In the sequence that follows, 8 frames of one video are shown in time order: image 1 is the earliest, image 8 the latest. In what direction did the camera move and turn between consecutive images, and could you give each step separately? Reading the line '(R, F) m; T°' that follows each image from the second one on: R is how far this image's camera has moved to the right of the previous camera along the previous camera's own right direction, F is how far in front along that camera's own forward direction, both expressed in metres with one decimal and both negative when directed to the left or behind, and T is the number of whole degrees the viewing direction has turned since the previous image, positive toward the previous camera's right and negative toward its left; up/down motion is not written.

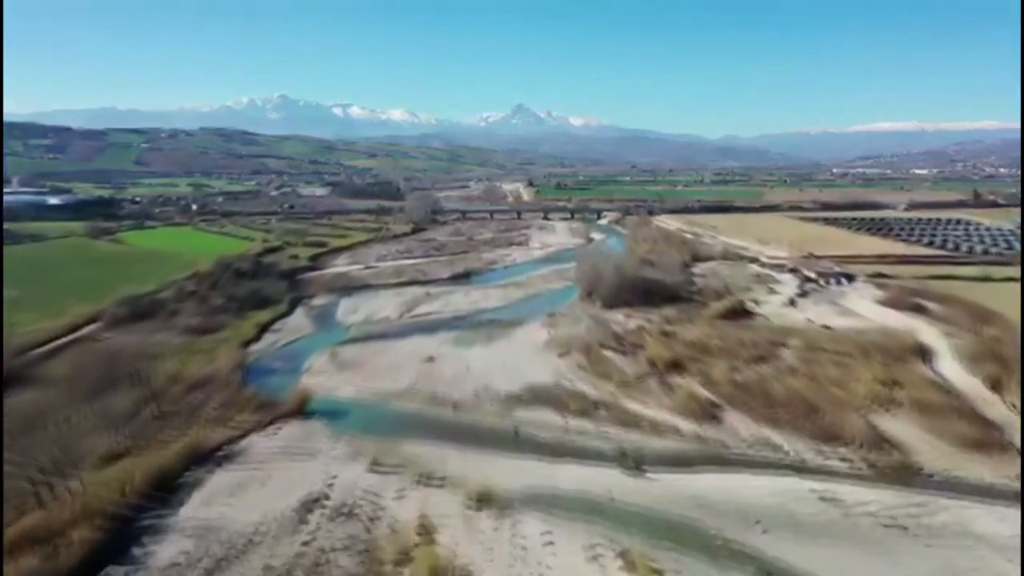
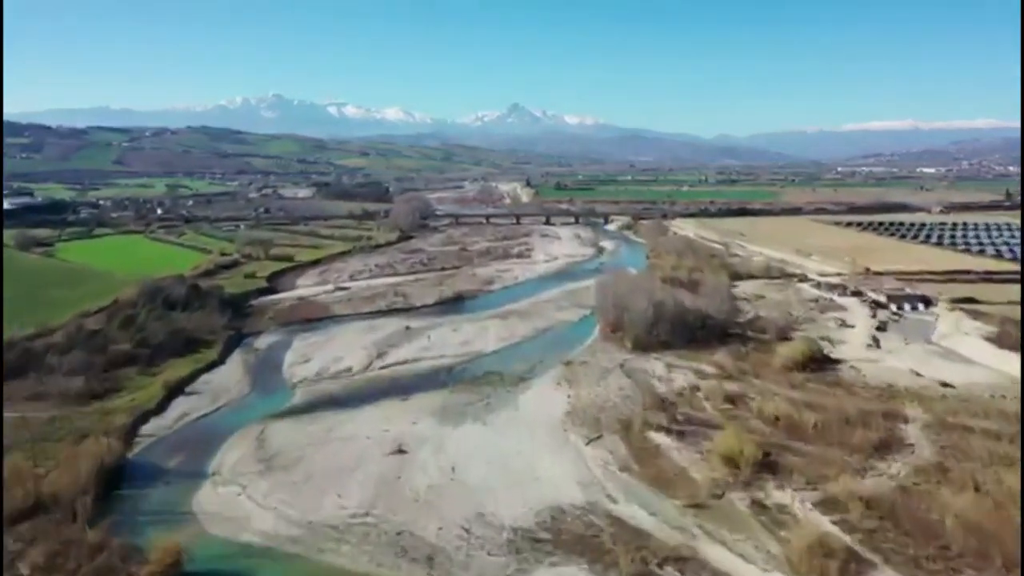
(-0.2, +5.4) m; 0°
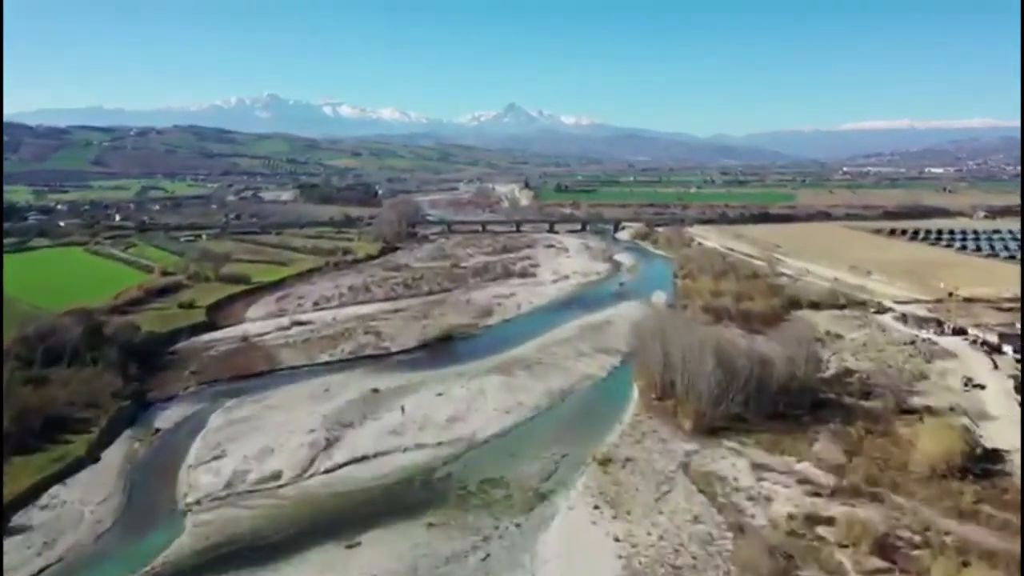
(-0.2, +5.3) m; 0°
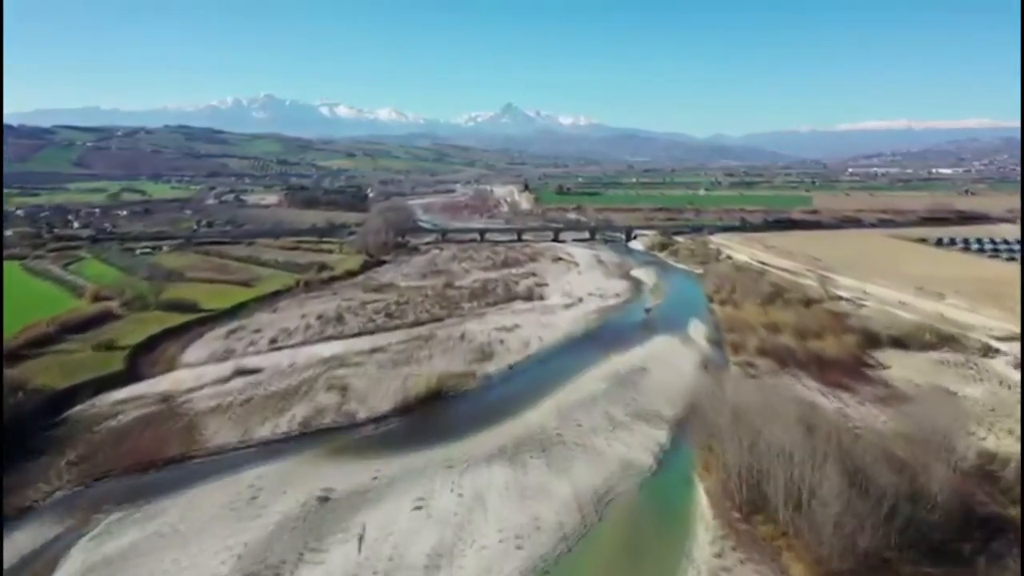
(-0.2, +4.4) m; 0°
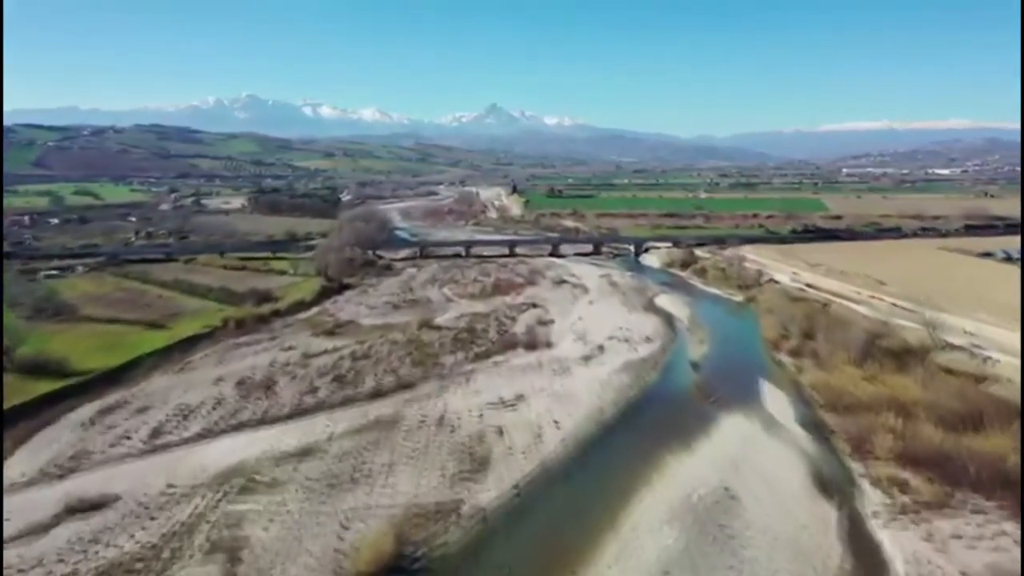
(-0.3, +5.9) m; +1°
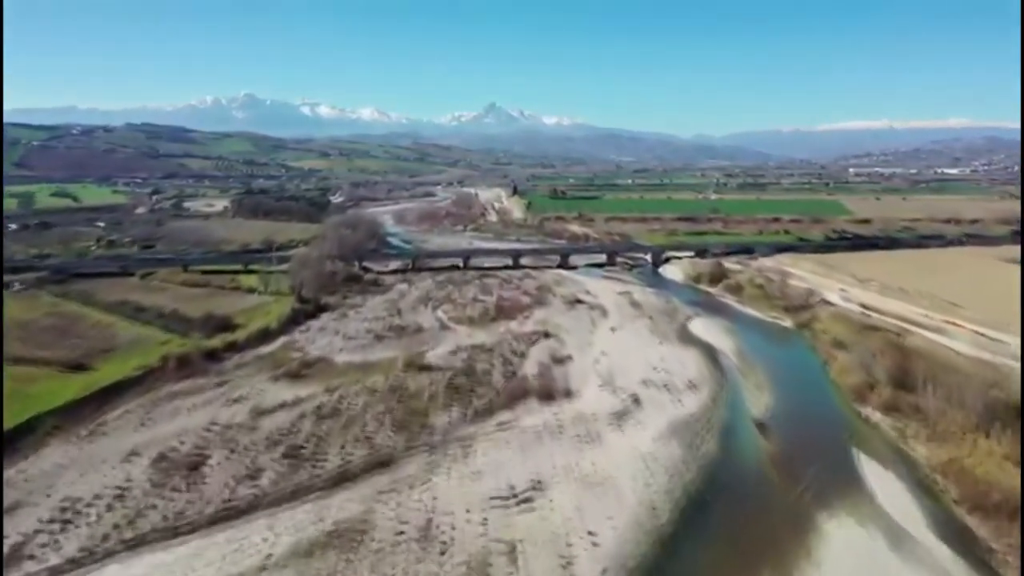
(-0.2, +3.7) m; 0°
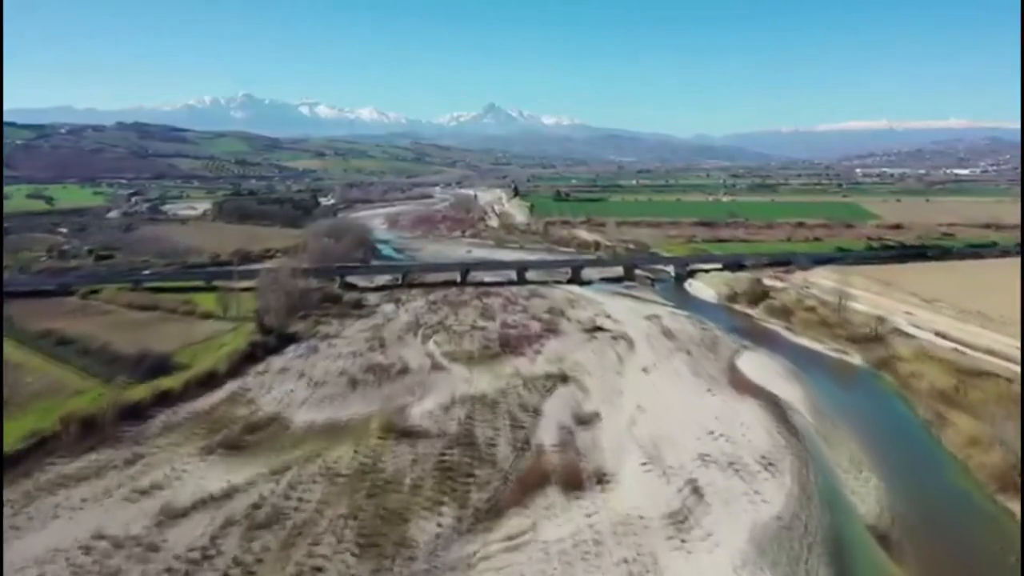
(-0.2, +3.7) m; 0°
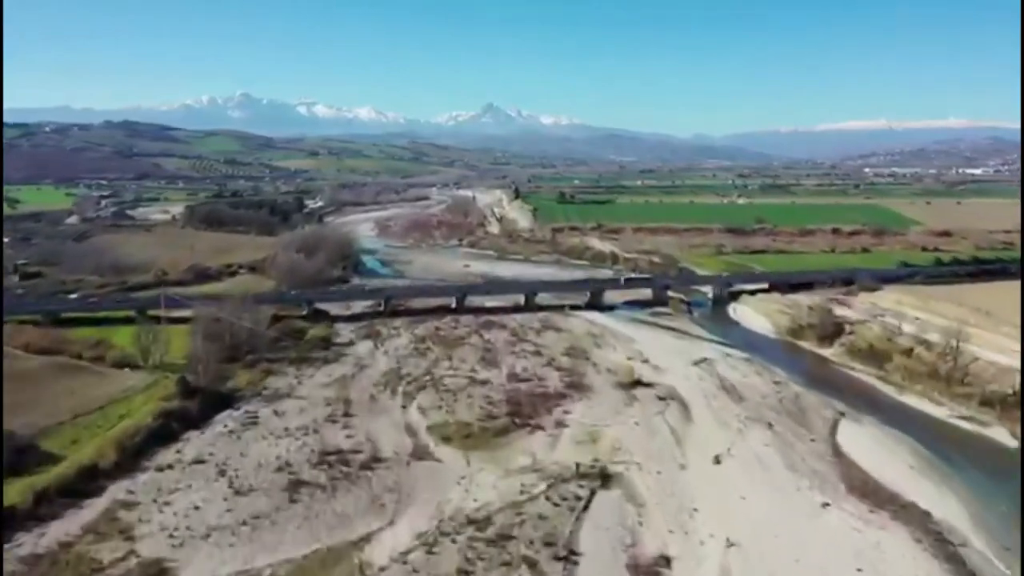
(-0.2, +4.6) m; 0°
